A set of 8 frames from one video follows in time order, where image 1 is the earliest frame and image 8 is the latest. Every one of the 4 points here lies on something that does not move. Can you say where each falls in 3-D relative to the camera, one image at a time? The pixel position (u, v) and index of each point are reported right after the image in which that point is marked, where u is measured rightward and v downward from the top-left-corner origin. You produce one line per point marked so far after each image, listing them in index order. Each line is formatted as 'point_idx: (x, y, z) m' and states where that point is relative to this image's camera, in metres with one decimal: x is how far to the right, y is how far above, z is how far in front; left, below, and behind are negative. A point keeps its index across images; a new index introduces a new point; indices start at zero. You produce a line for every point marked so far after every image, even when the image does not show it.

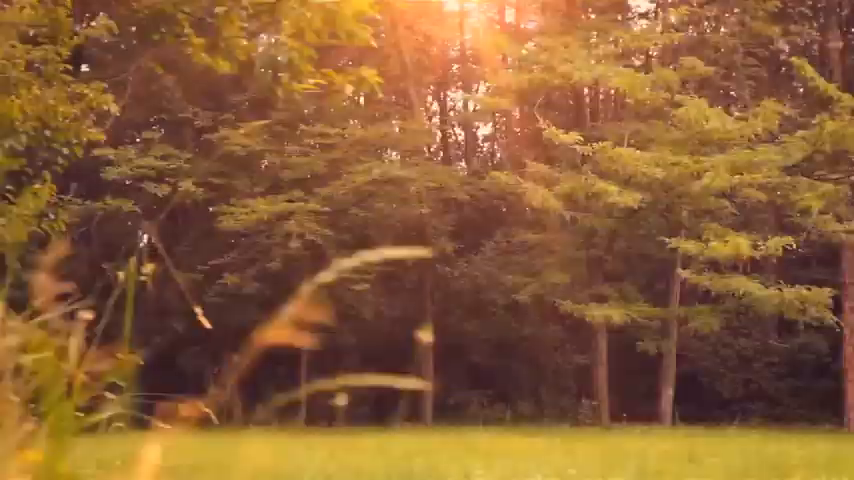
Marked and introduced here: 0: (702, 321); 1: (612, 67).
0: (+4.3, -1.3, +15.8) m
1: (+2.9, +2.8, +16.0) m
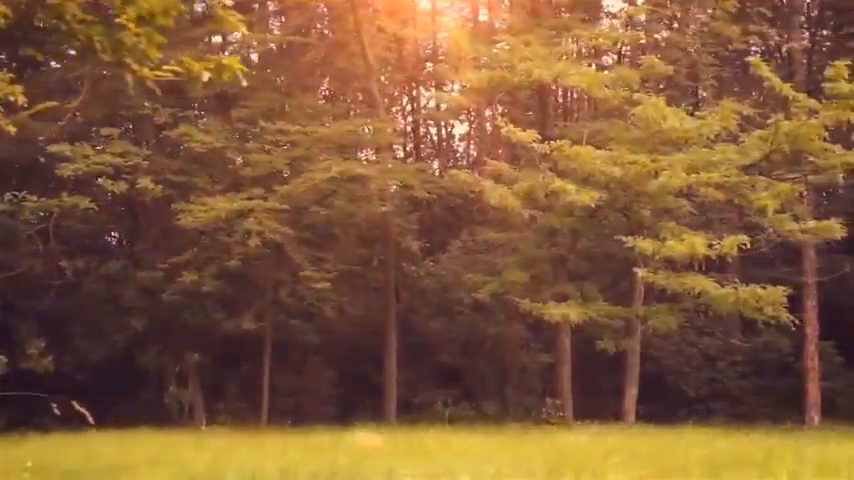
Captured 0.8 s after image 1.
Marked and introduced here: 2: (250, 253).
0: (+3.7, -1.3, +15.9) m
1: (+2.3, +2.8, +16.0) m
2: (-3.3, -0.2, +18.2) m
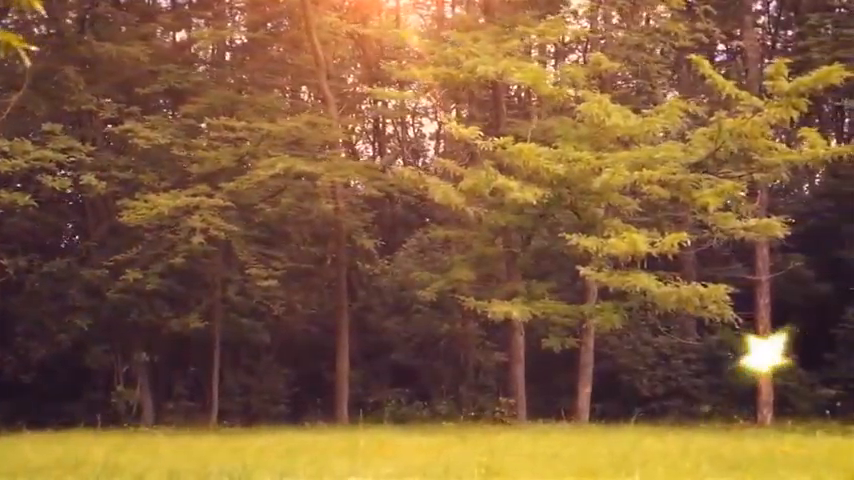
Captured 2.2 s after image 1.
0: (+2.8, -1.2, +15.8) m
1: (+1.4, +2.8, +15.9) m
2: (-4.2, -0.2, +18.0) m
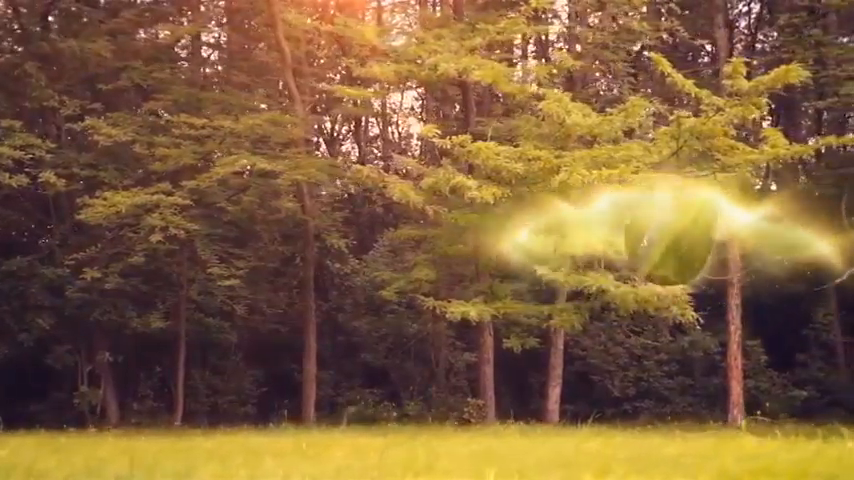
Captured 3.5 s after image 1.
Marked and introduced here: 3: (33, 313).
0: (+2.2, -1.2, +15.7) m
1: (+0.8, +2.9, +15.8) m
2: (-4.9, -0.2, +17.8) m
3: (-7.7, -1.5, +19.6) m
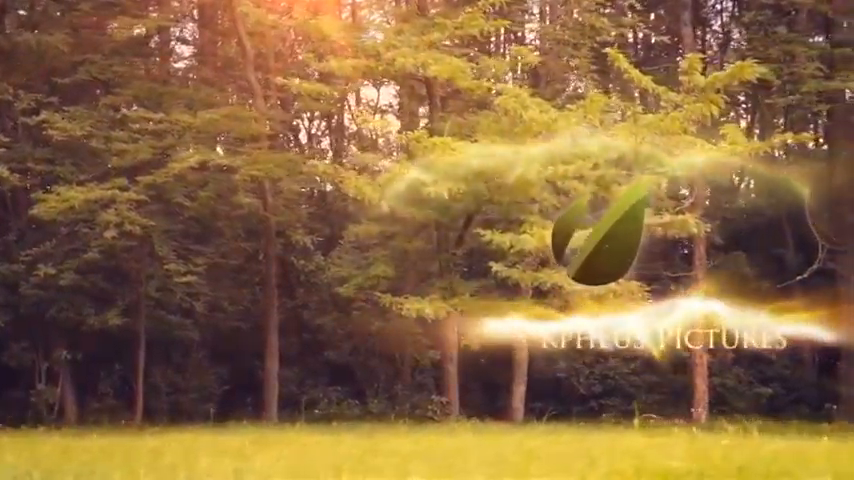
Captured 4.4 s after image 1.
0: (+1.5, -1.2, +15.6) m
1: (+0.1, +2.9, +15.6) m
2: (-5.6, -0.1, +17.5) m
3: (-8.5, -1.4, +19.3) m
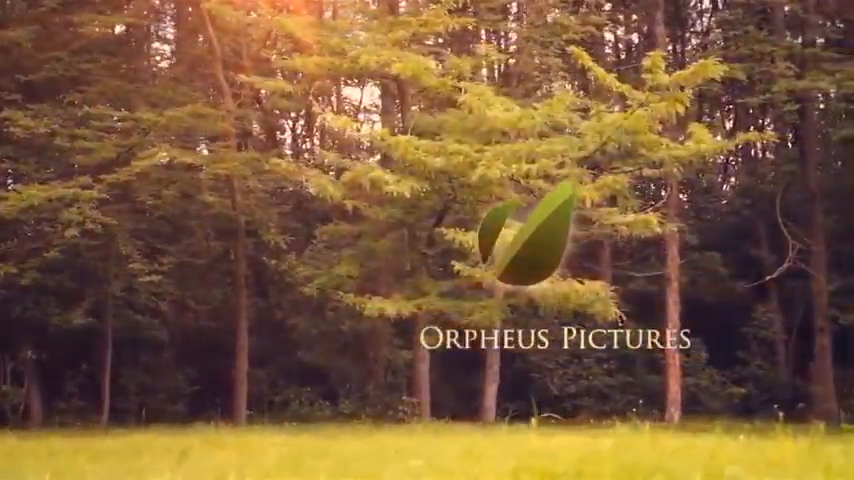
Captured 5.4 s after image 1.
0: (+1.0, -1.2, +15.5) m
1: (-0.4, +2.9, +15.5) m
2: (-6.1, -0.1, +17.3) m
3: (-9.1, -1.4, +19.1) m
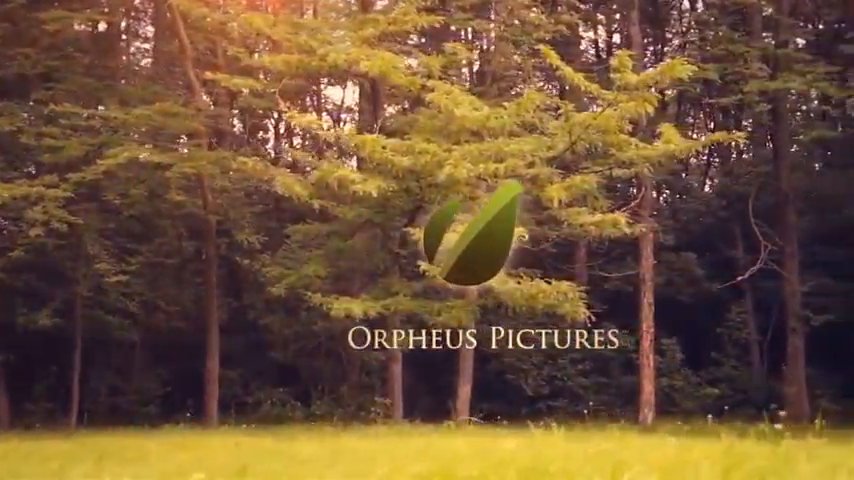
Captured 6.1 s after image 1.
0: (+0.5, -1.2, +15.4) m
1: (-0.9, +2.9, +15.4) m
2: (-6.6, -0.1, +17.1) m
3: (-9.6, -1.3, +18.8) m
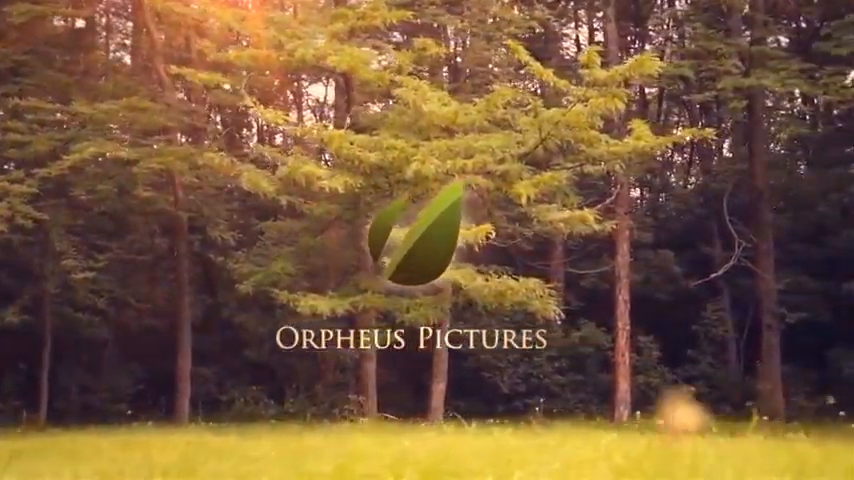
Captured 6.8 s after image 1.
0: (0.0, -1.1, +15.2) m
1: (-1.4, +3.0, +15.2) m
2: (-7.1, 0.0, +16.9) m
3: (-10.1, -1.3, +18.5) m
